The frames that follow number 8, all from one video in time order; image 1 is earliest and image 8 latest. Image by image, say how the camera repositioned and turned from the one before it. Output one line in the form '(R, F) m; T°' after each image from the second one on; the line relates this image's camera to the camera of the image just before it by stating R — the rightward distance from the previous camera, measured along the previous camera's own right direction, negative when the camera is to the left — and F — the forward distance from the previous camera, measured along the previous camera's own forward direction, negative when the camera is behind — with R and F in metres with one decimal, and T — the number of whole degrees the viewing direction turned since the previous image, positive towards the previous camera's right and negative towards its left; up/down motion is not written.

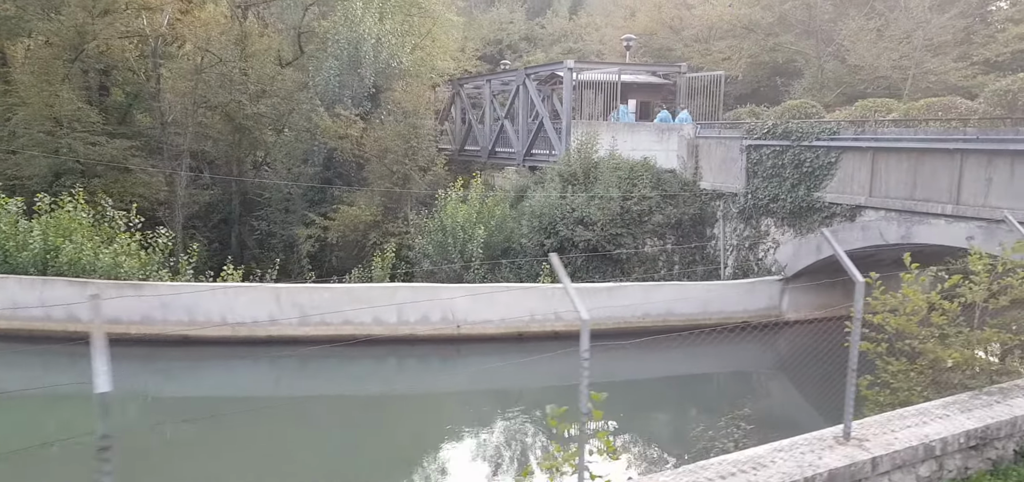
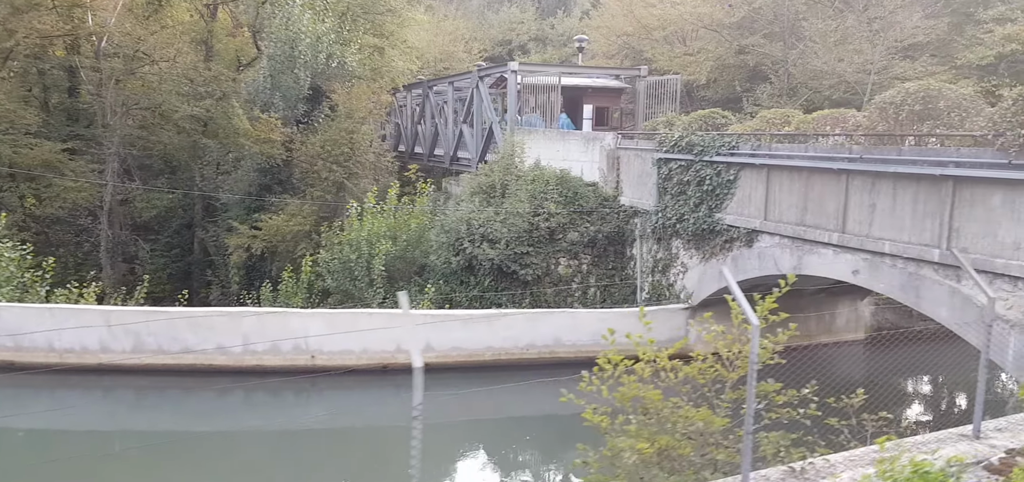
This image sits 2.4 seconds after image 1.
(+3.1, +1.2) m; -4°
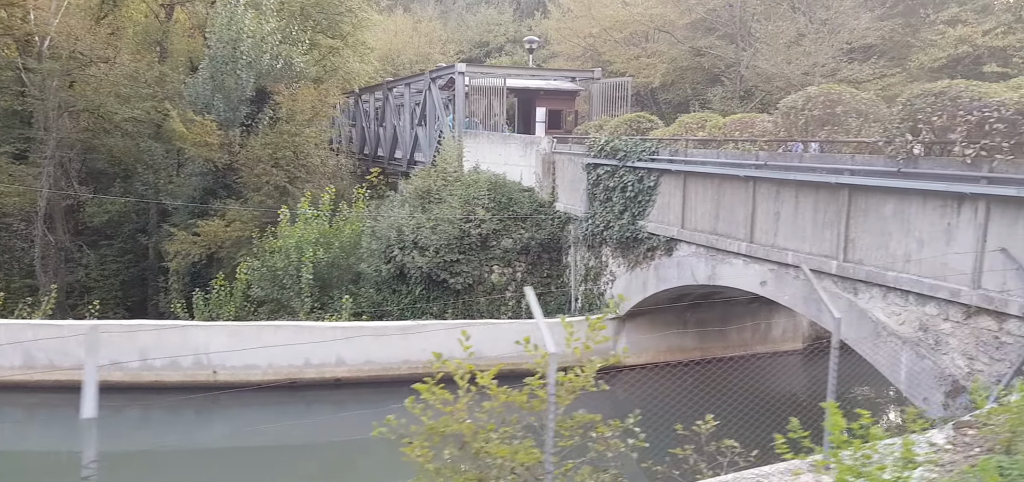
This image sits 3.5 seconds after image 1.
(+1.3, +0.4) m; 0°
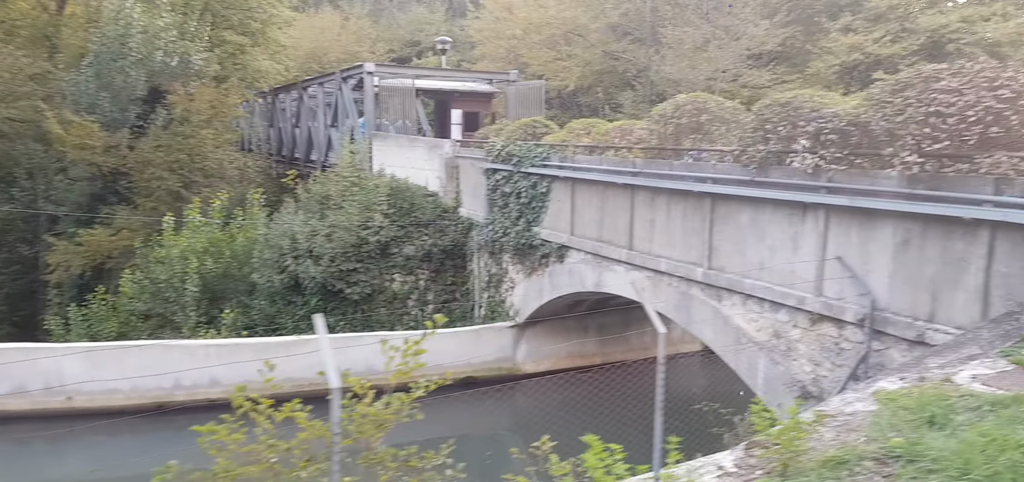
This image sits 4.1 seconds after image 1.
(+0.8, +0.1) m; +4°
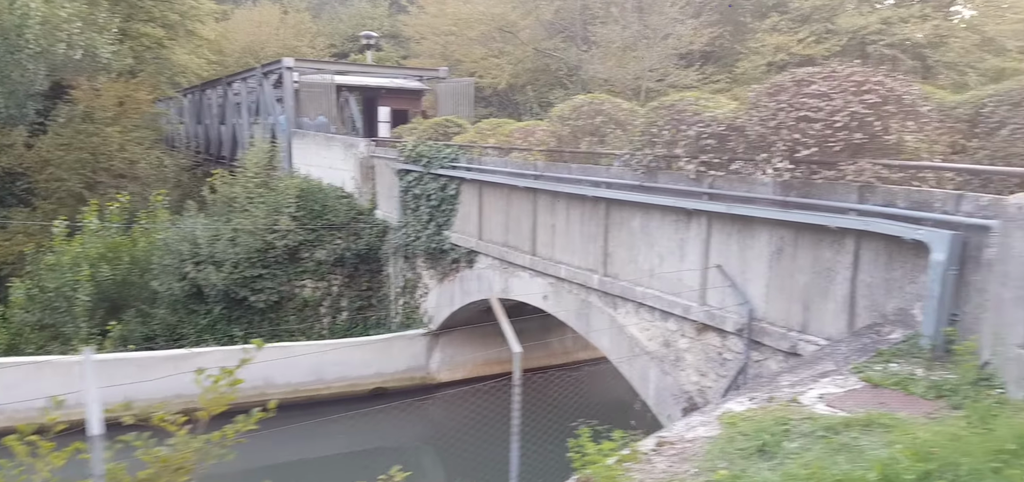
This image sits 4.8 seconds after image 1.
(+0.7, +0.3) m; +3°
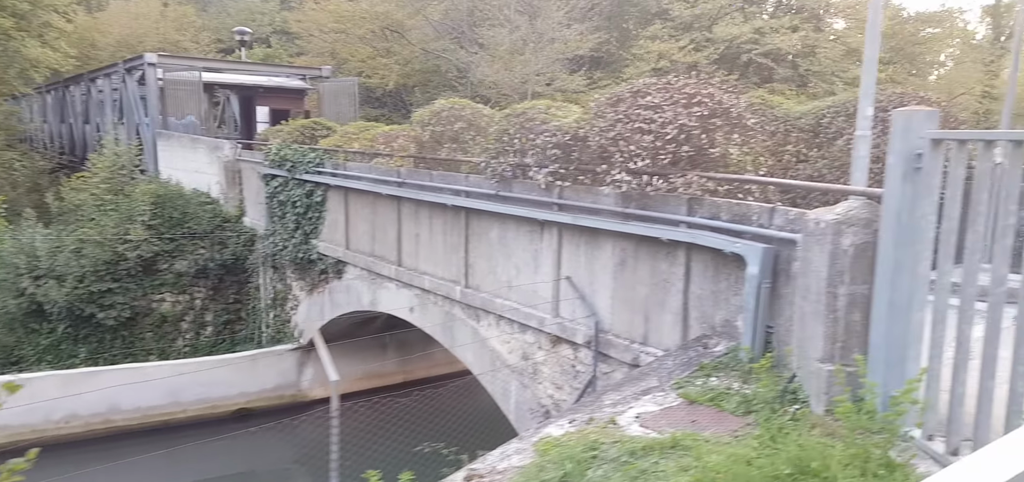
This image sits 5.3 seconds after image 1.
(+0.5, +0.2) m; +7°
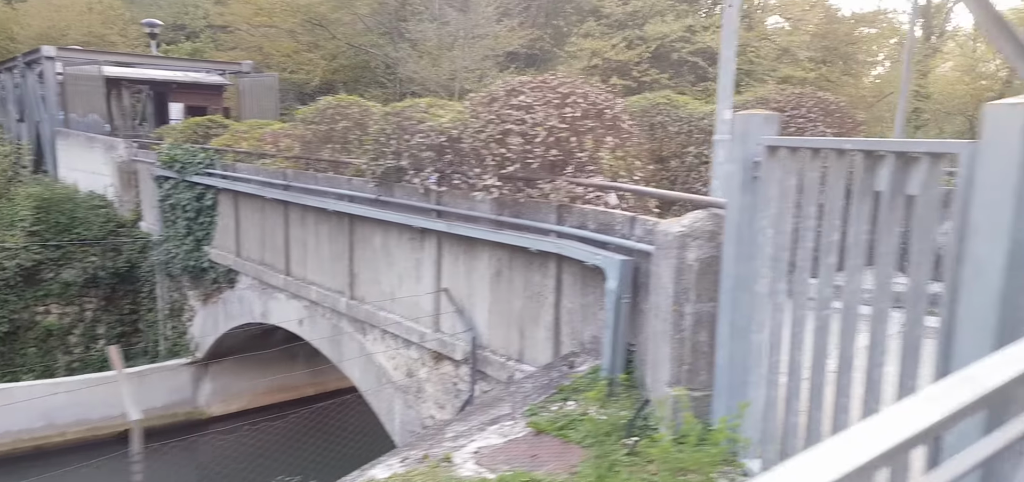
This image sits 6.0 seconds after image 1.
(+0.6, +0.4) m; +4°
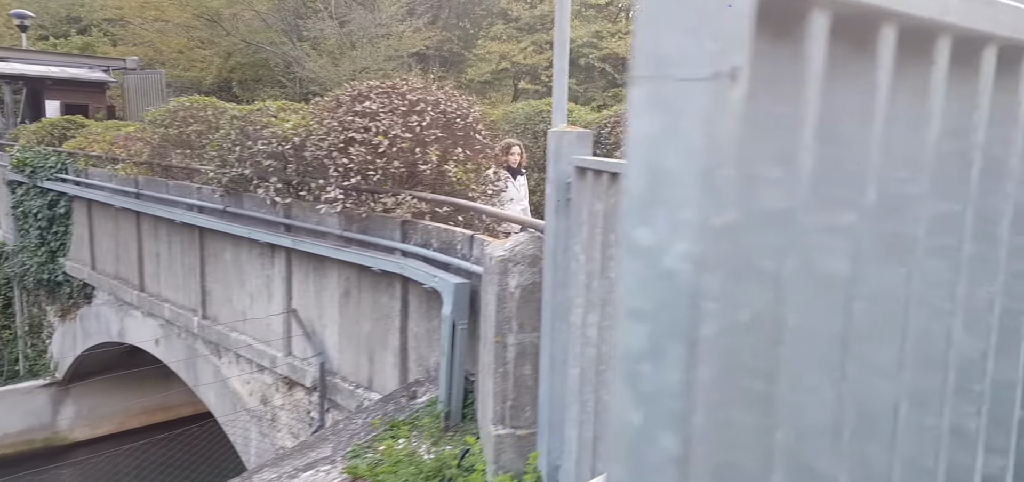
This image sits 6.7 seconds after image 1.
(+0.5, +0.3) m; +6°
